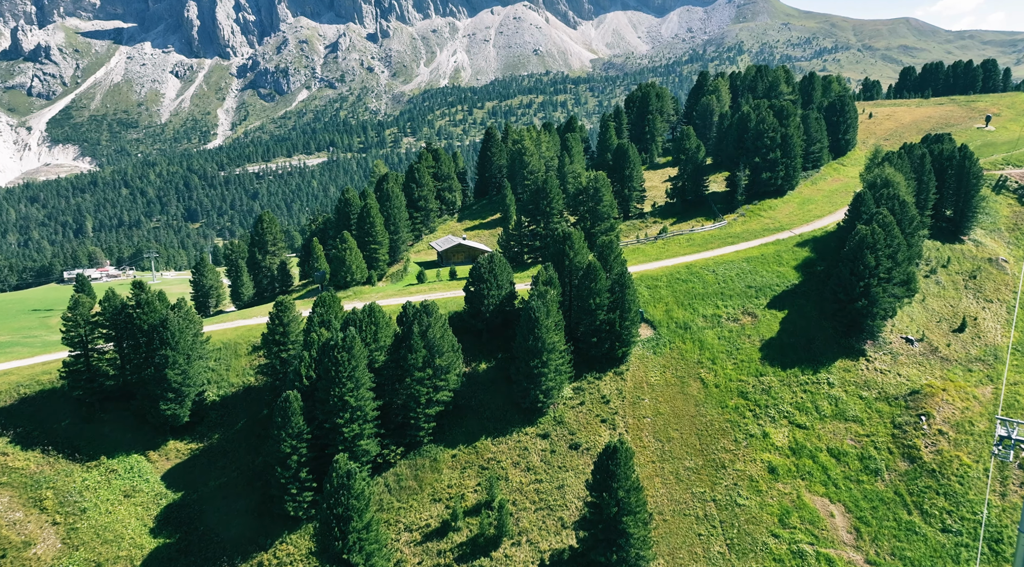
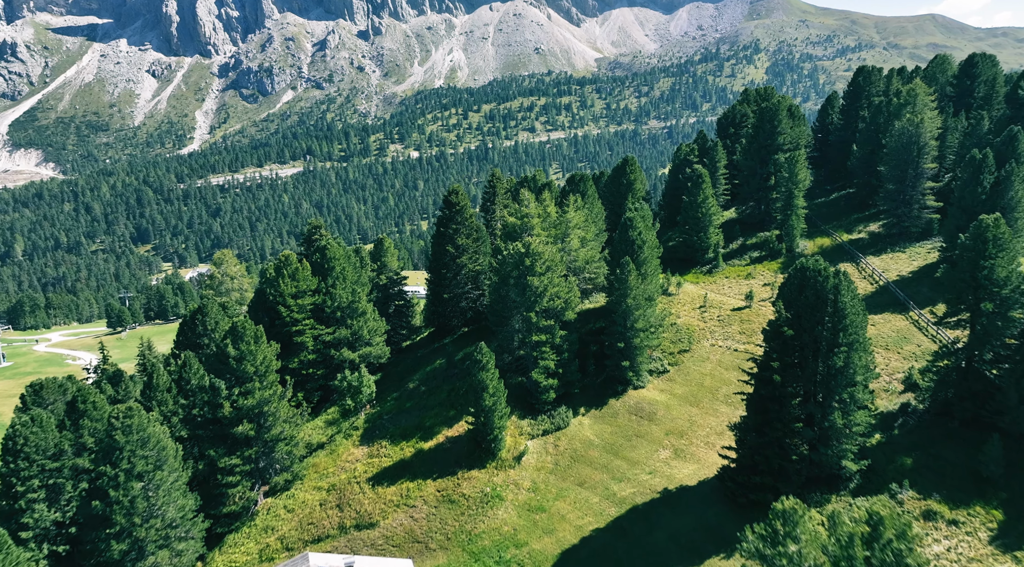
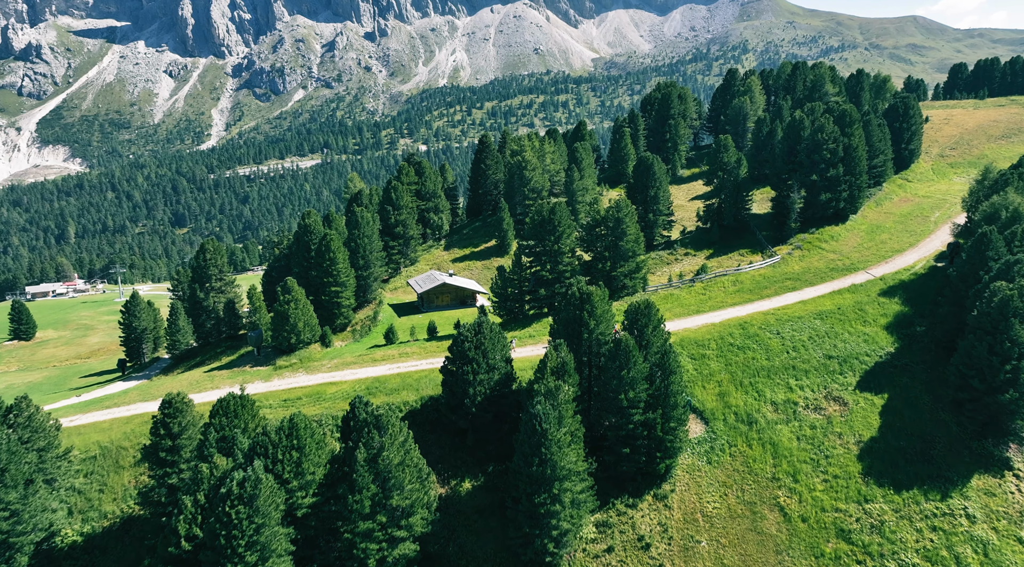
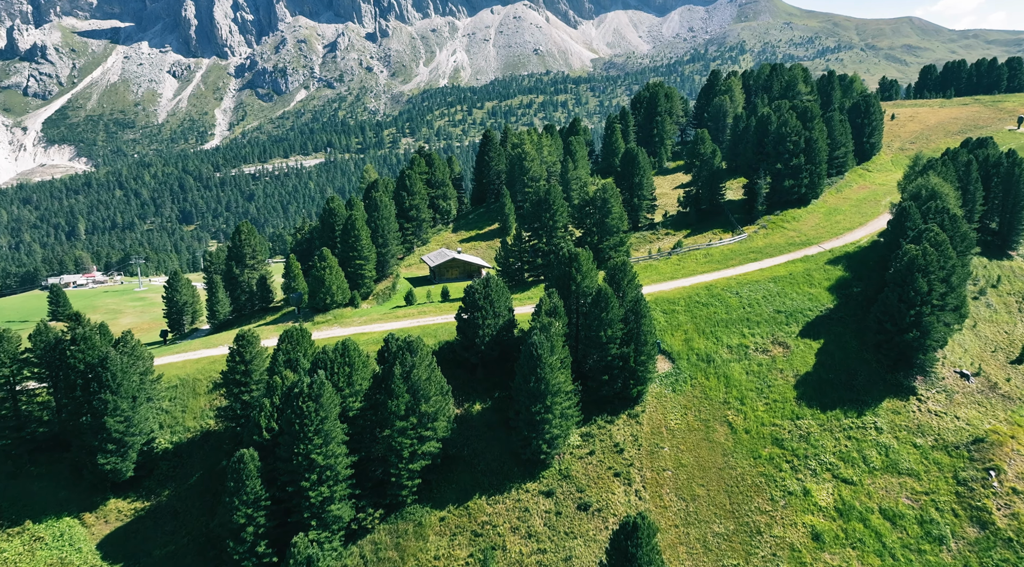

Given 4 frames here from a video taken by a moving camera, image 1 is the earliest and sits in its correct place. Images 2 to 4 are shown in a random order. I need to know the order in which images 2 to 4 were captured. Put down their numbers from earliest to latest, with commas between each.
4, 3, 2
